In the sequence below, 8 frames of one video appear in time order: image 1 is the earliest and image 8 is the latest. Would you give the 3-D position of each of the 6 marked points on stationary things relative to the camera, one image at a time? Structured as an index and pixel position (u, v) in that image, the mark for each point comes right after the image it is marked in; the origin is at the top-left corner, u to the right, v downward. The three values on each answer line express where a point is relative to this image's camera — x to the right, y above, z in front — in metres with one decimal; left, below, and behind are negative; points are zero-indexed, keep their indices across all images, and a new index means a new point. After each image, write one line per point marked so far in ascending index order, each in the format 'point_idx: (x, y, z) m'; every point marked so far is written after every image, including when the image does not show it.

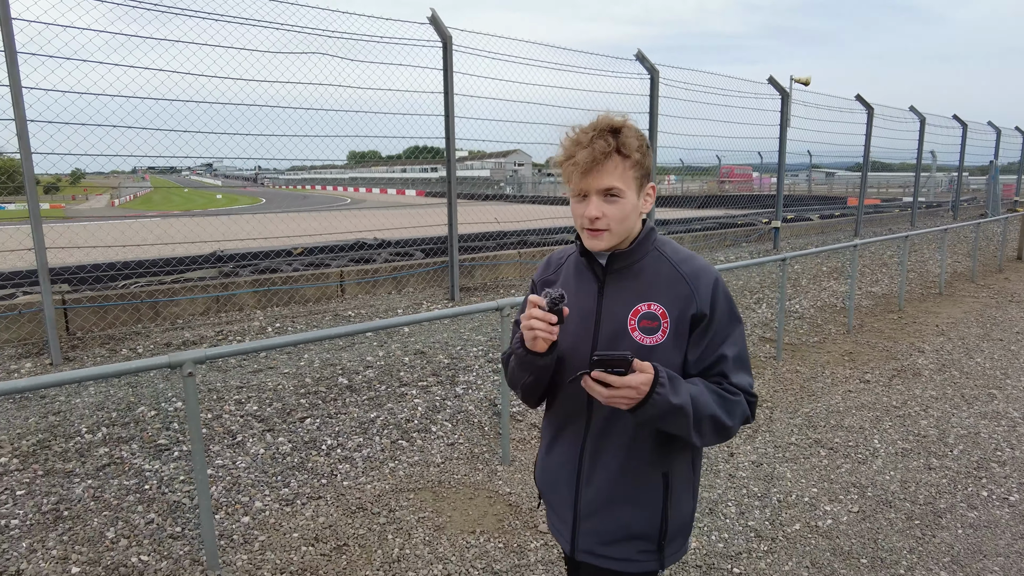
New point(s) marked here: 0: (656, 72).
0: (+1.9, +2.9, +8.4) m
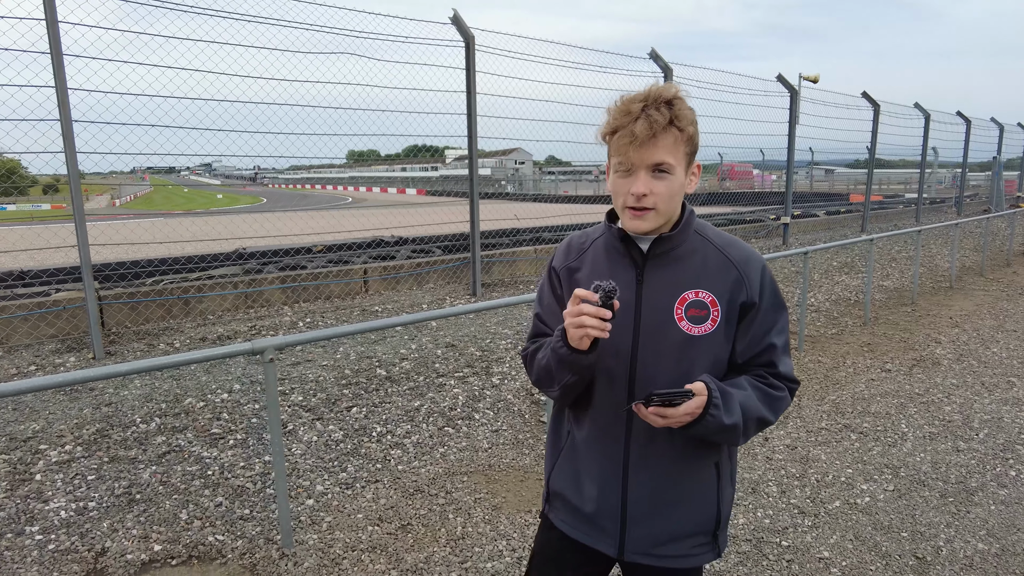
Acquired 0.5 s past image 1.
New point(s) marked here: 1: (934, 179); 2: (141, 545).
0: (+2.1, +2.9, +8.5) m
1: (+10.8, +2.8, +16.2) m
2: (-1.5, -1.0, +2.6) m
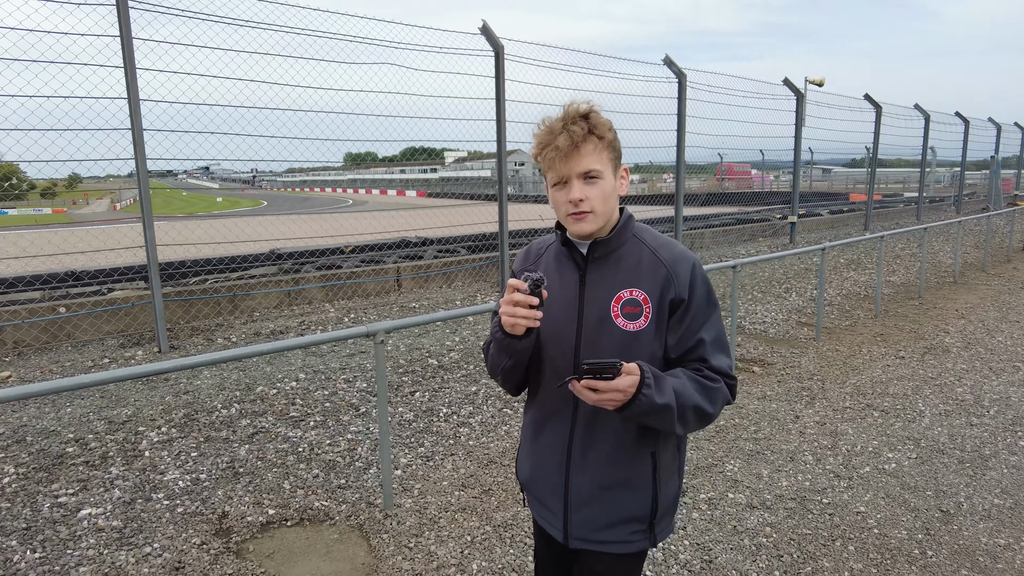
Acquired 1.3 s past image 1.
0: (+2.4, +3.0, +8.9) m
1: (+11.1, +2.9, +16.6) m
2: (-1.2, -1.0, +2.9) m
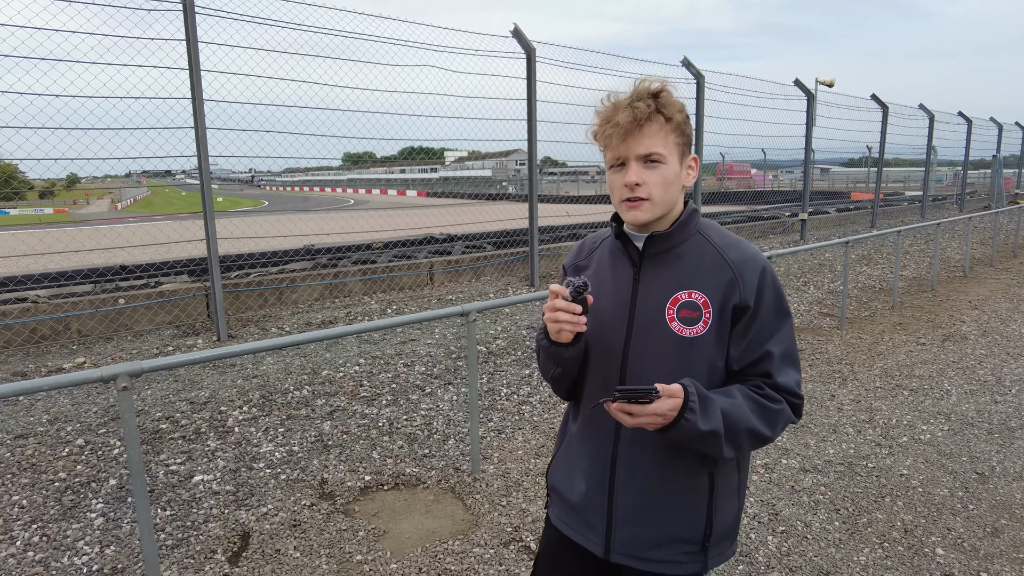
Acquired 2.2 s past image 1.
0: (+2.8, +3.1, +9.2) m
1: (+11.4, +3.0, +17.0) m
2: (-0.8, -0.9, +3.2) m
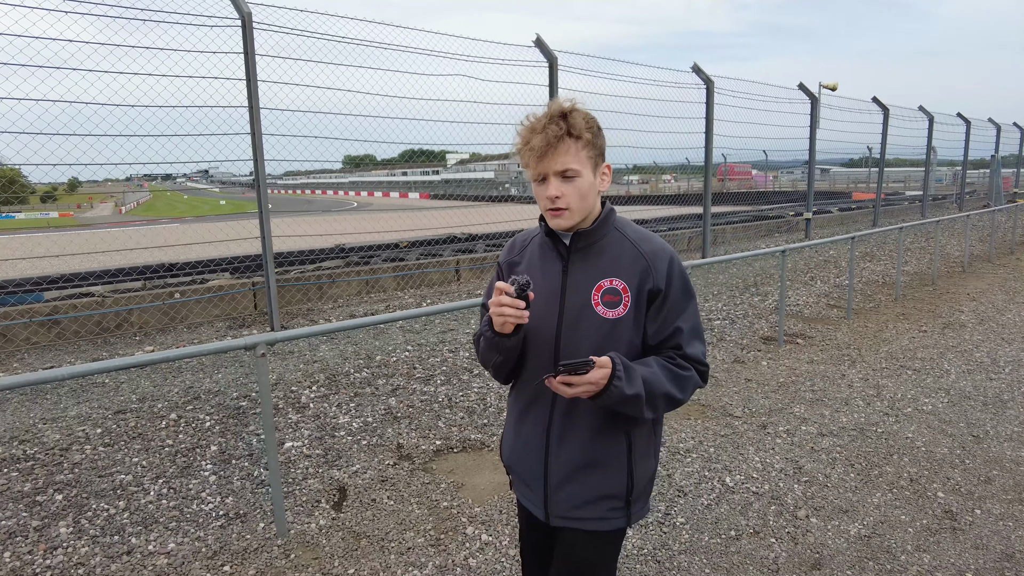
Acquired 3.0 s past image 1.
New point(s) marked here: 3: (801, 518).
0: (+3.0, +3.1, +9.6) m
1: (+11.7, +3.1, +17.4) m
2: (-0.5, -0.9, +3.7) m
3: (+1.3, -1.0, +2.8) m
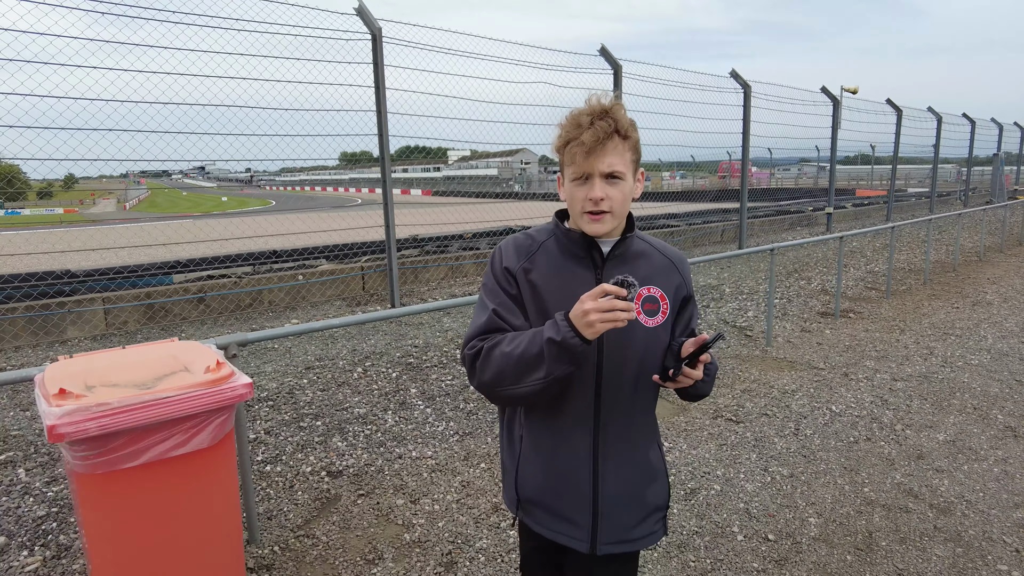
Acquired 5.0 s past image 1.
0: (+3.9, +3.3, +10.5) m
1: (+12.6, +3.3, +18.4) m
2: (+0.5, -0.7, +4.6) m
3: (+2.2, -0.8, +3.7) m
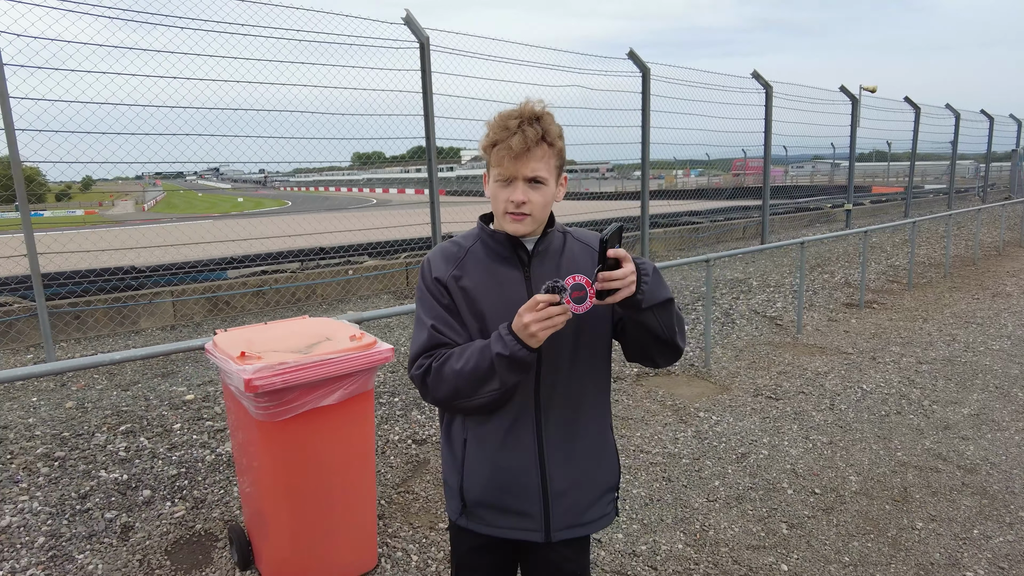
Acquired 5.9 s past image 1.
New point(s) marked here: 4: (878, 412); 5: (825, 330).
0: (+4.4, +3.4, +10.8) m
1: (+13.2, +3.4, +18.5) m
2: (+0.9, -0.6, +4.9) m
3: (+2.6, -0.7, +4.0) m
4: (+2.3, -0.8, +3.9) m
5: (+2.9, -0.4, +5.9) m
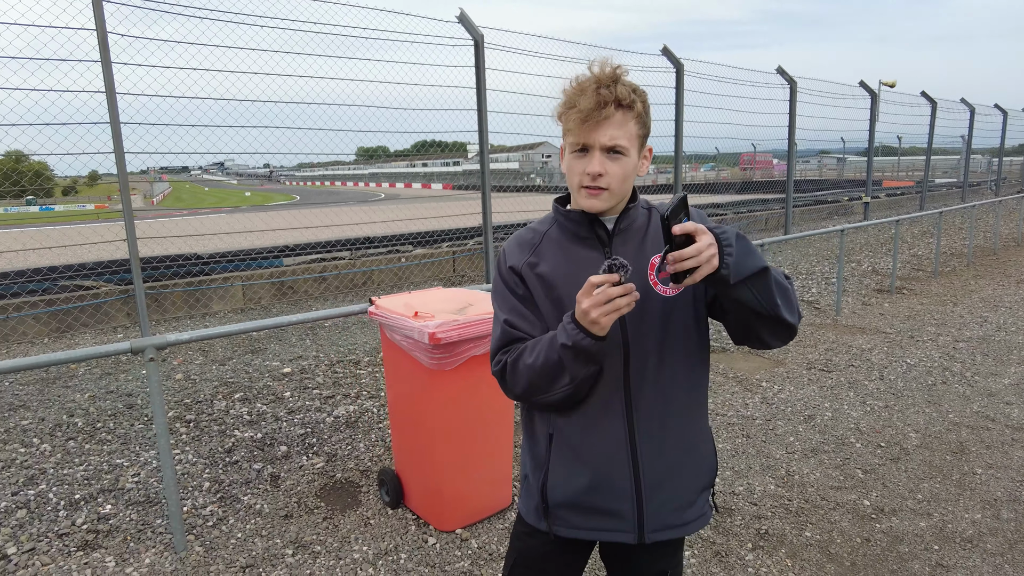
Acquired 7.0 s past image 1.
0: (+5.0, +3.6, +11.2) m
1: (+13.8, +3.7, +18.8) m
2: (+1.4, -0.5, +5.3) m
3: (+3.2, -0.6, +4.4) m
4: (+2.8, -0.6, +4.3) m
5: (+3.5, -0.2, +6.3) m
